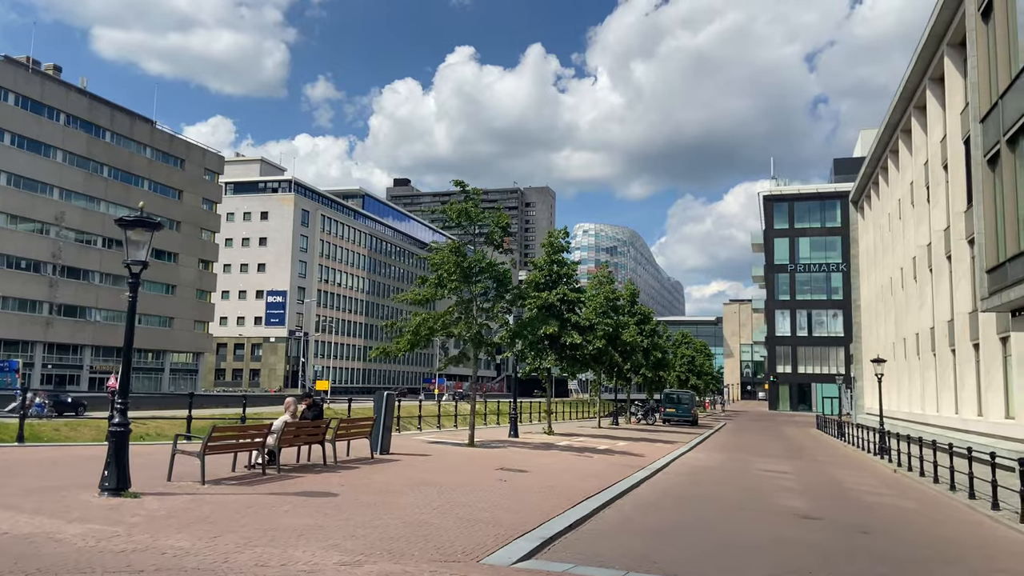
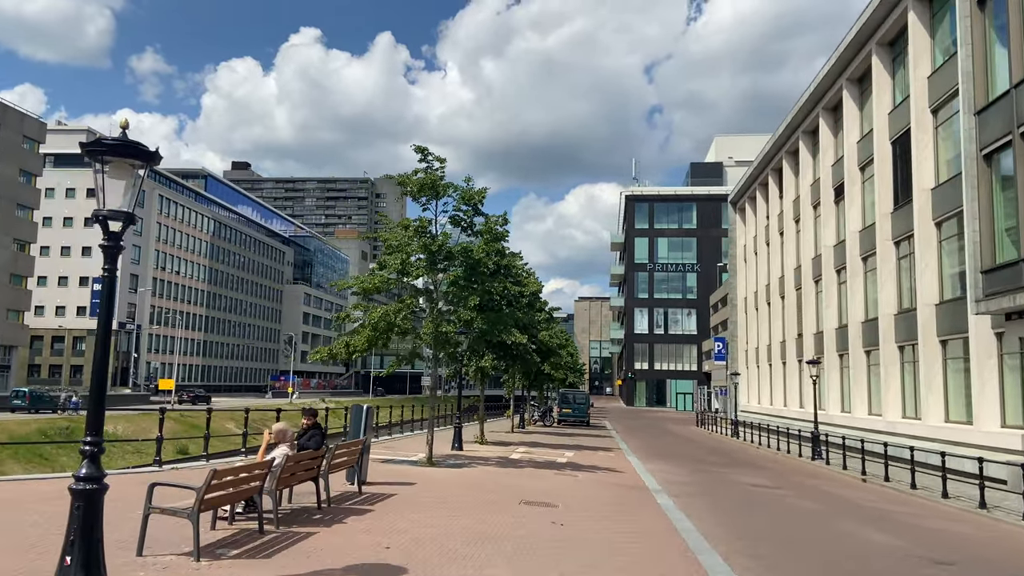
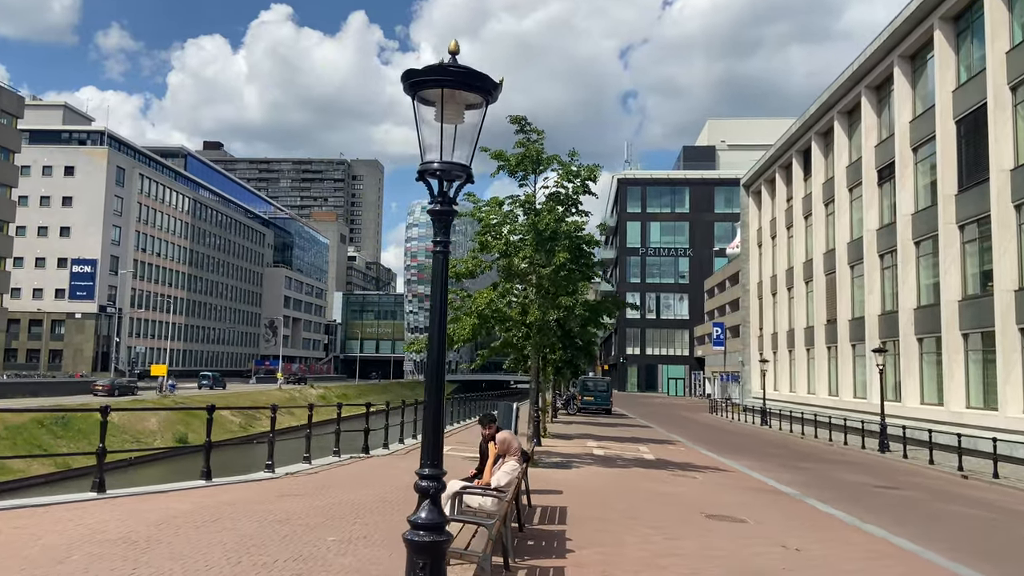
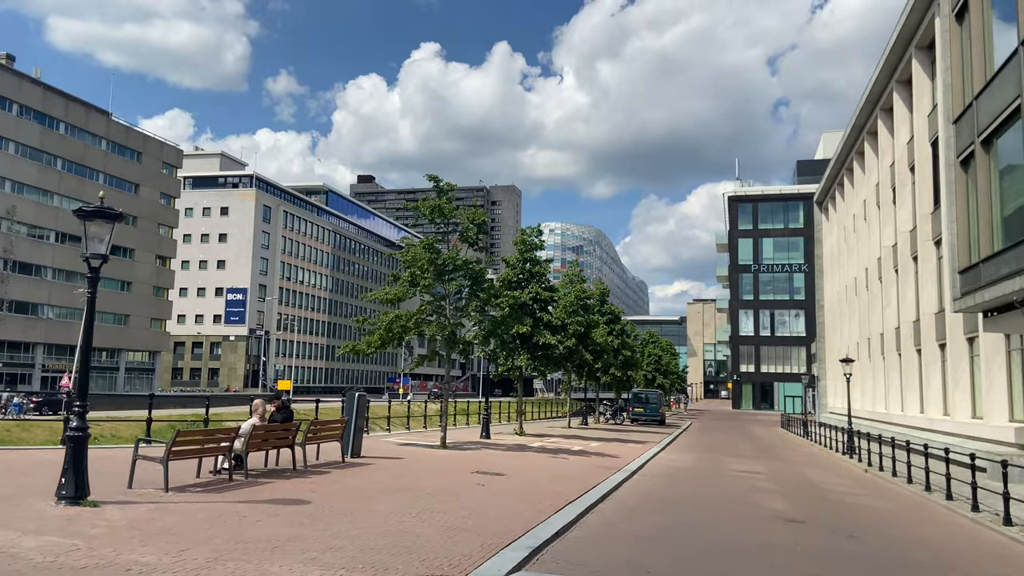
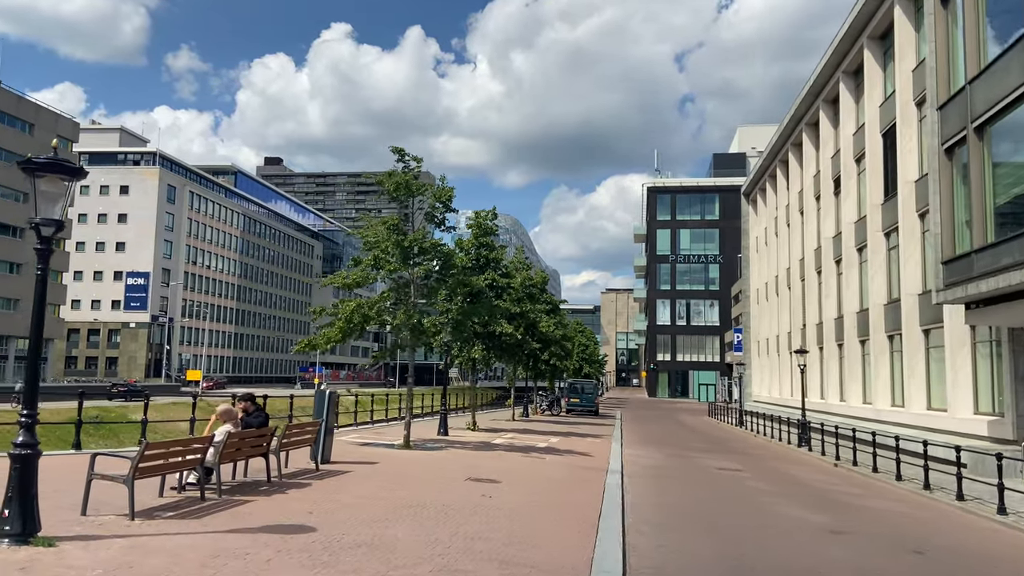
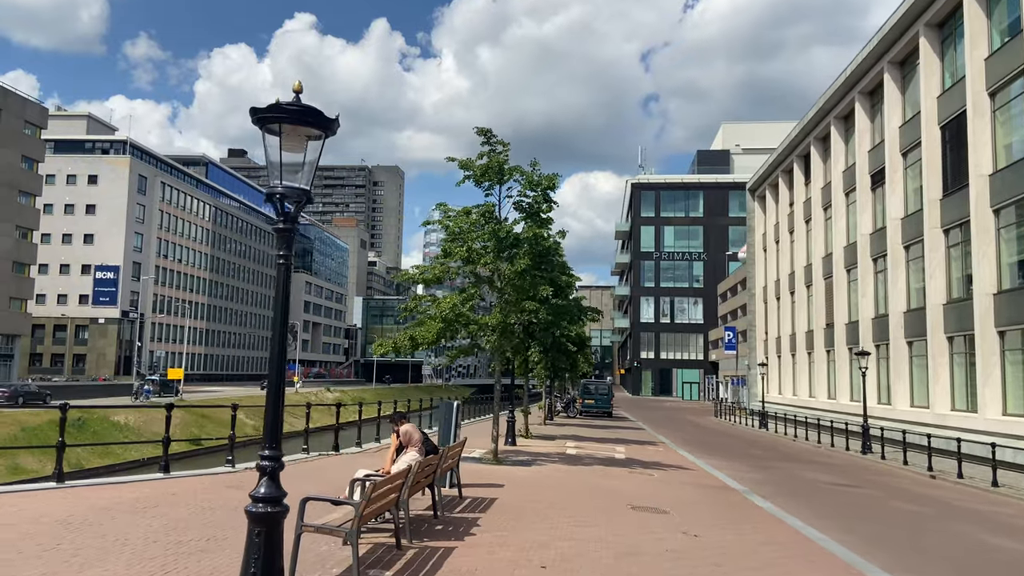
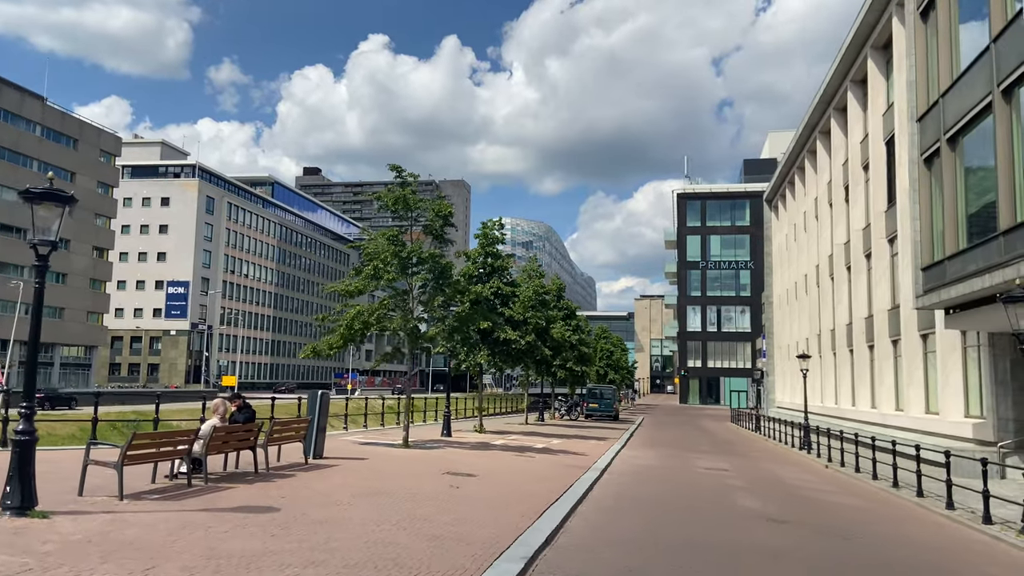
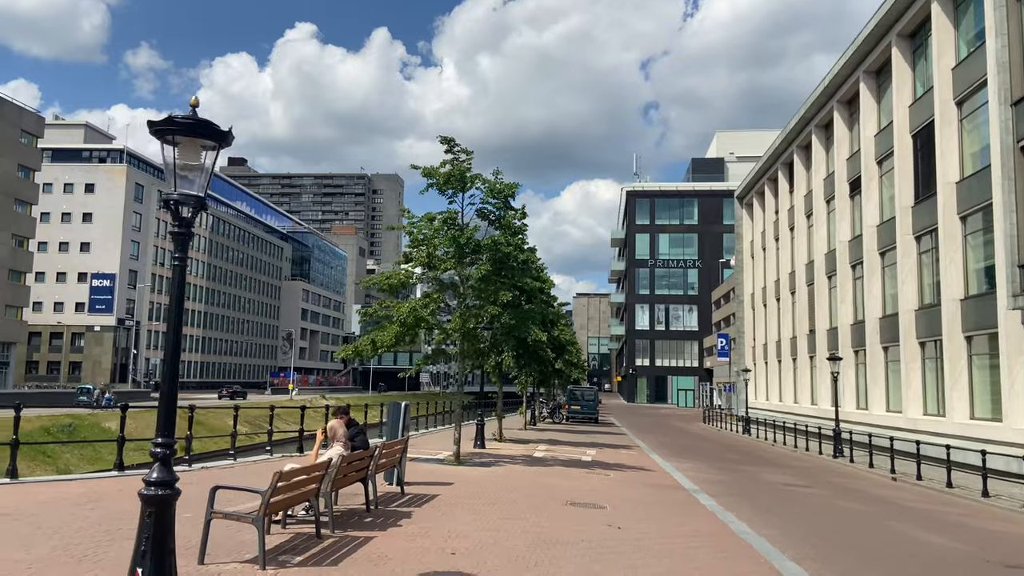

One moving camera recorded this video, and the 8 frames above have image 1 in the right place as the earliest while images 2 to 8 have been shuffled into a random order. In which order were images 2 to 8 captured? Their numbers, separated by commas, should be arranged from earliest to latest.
4, 7, 5, 2, 8, 6, 3
